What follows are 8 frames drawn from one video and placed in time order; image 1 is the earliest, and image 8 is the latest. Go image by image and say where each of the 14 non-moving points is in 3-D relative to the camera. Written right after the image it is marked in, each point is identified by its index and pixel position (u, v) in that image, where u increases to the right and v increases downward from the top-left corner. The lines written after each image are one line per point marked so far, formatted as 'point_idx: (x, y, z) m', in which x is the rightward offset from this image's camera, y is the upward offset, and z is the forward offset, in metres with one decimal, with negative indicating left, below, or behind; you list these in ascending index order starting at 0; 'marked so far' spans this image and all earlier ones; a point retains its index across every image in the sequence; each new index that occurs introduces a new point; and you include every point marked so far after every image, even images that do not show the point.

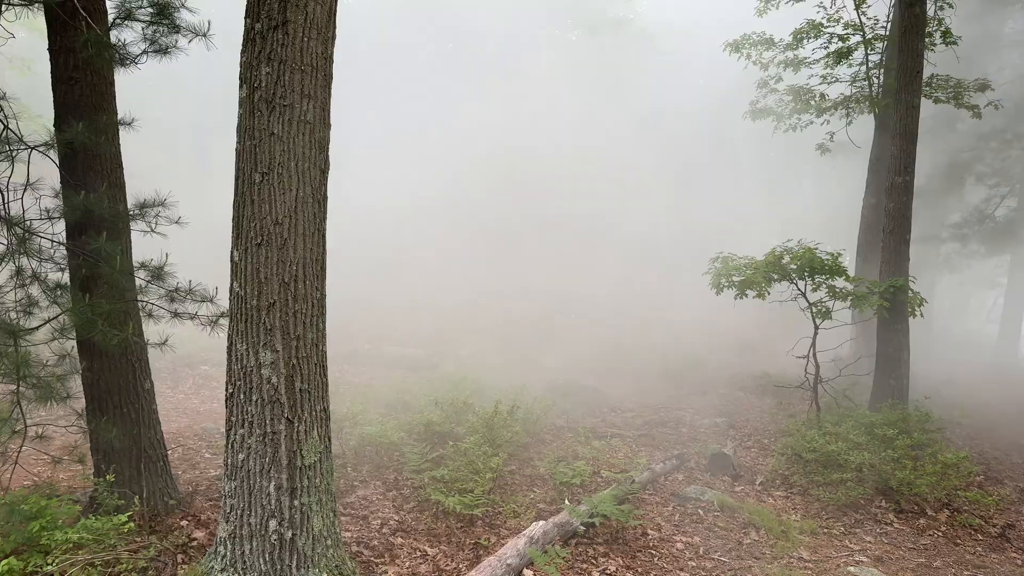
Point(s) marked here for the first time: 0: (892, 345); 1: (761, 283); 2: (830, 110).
0: (+4.4, -0.7, +9.4) m
1: (+2.9, +0.1, +9.2) m
2: (+5.0, +2.8, +12.7) m
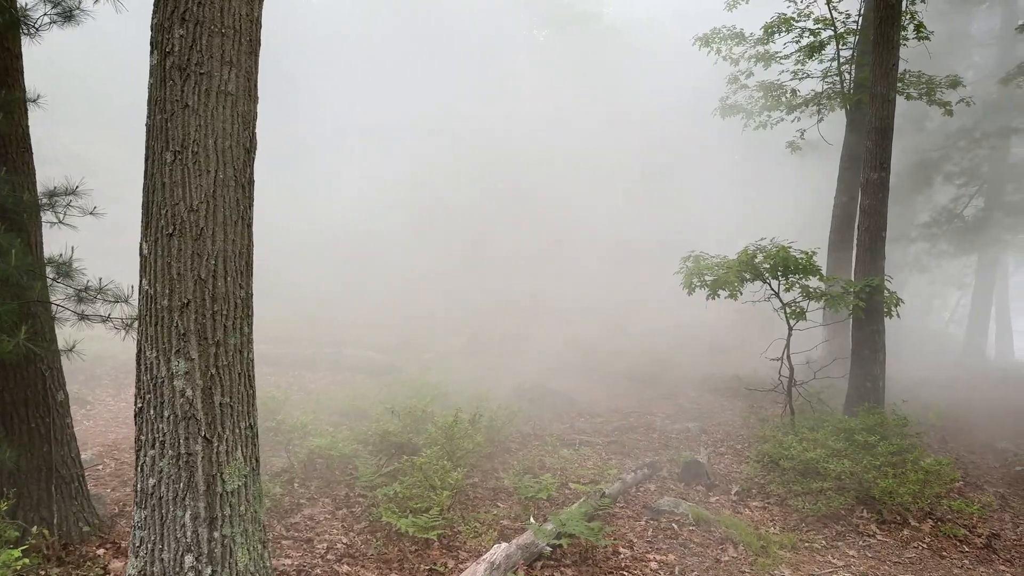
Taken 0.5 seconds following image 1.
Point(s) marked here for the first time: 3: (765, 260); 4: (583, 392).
0: (+4.0, -0.7, +9.1) m
1: (+2.4, +0.1, +8.8) m
2: (+4.5, +2.8, +12.4) m
3: (+2.8, +0.3, +8.9) m
4: (+1.1, -1.6, +12.2) m
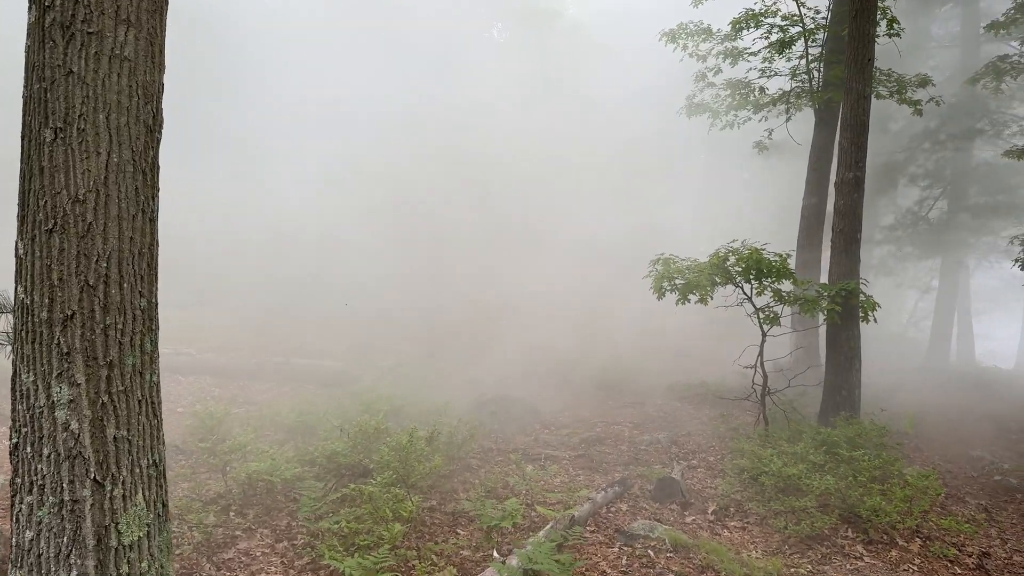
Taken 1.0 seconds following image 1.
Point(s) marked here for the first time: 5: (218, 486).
0: (+3.6, -0.7, +8.7) m
1: (+2.0, 0.0, +8.4) m
2: (+3.9, +2.8, +12.1) m
3: (+2.4, +0.3, +8.5) m
4: (+0.5, -1.7, +11.7) m
5: (-2.3, -1.5, +6.2) m
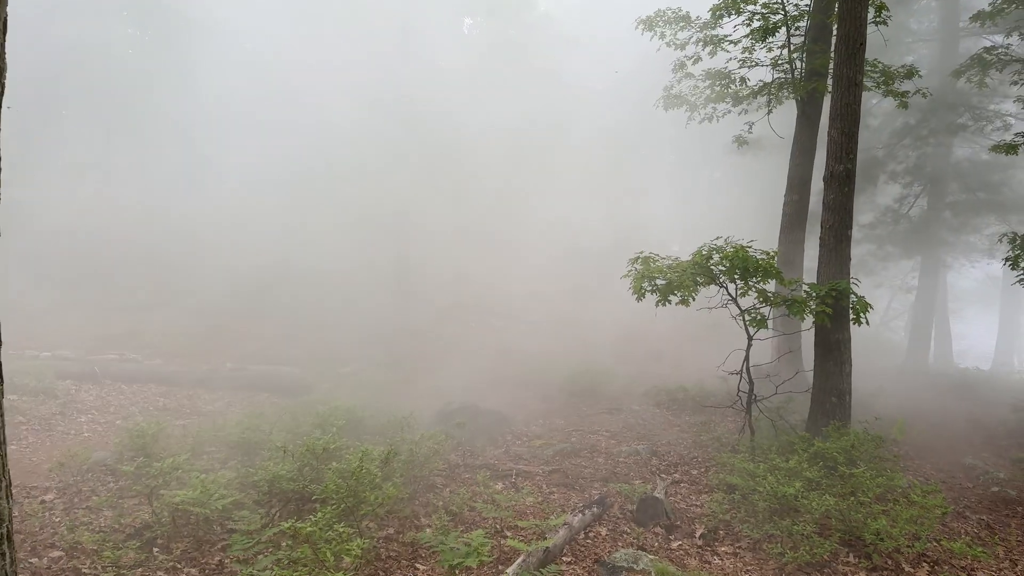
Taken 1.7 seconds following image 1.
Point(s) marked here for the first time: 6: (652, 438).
0: (+3.3, -0.7, +8.2) m
1: (+1.7, 0.0, +7.8) m
2: (+3.4, +2.7, +11.6) m
3: (+2.1, +0.3, +7.9) m
4: (+0.1, -1.7, +11.0) m
5: (-2.5, -1.5, +5.5) m
6: (+1.6, -1.8, +9.4) m
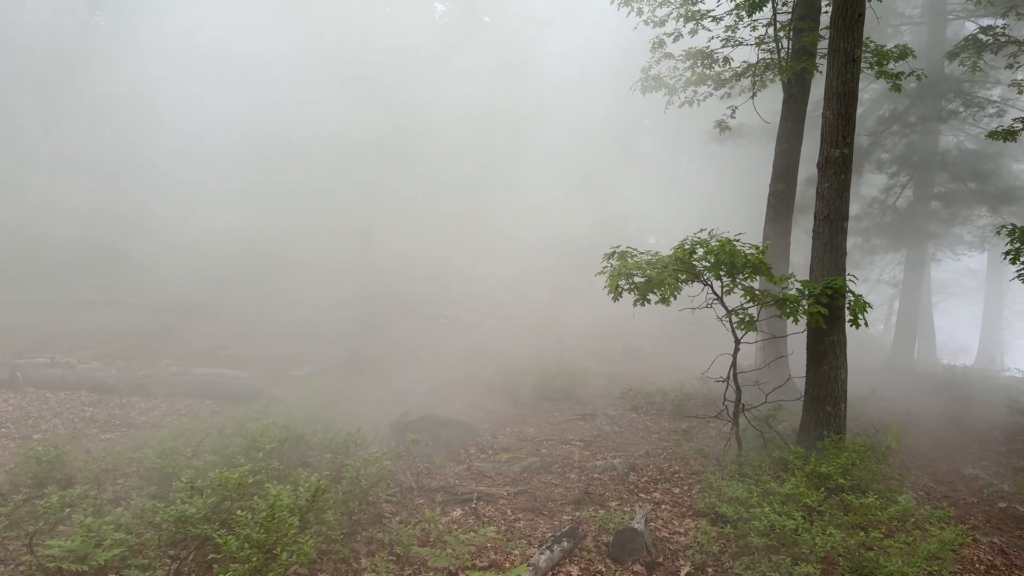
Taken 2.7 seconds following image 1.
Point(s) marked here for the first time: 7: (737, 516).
0: (+2.9, -0.7, +7.5) m
1: (+1.4, 0.0, +7.0) m
2: (+3.0, +2.8, +10.8) m
3: (+1.7, +0.3, +7.1) m
4: (-0.3, -1.6, +10.2) m
5: (-2.8, -1.6, +4.6) m
6: (+1.2, -1.7, +8.6) m
7: (+1.6, -1.6, +5.7) m
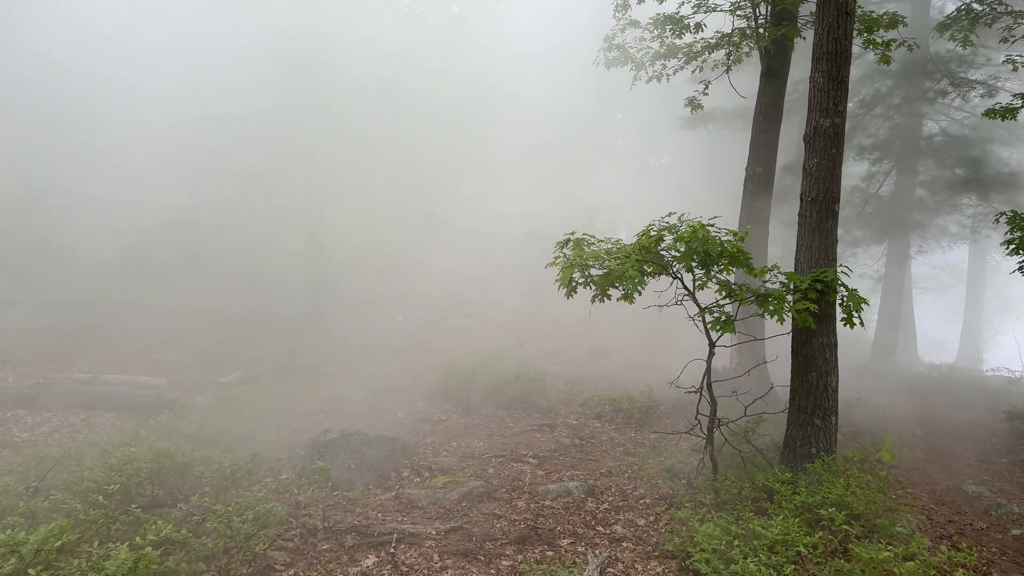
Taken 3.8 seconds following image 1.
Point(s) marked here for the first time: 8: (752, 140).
0: (+2.4, -0.6, +6.4) m
1: (+0.9, +0.1, +5.9) m
2: (+2.3, +2.9, +9.7) m
3: (+1.2, +0.3, +6.0) m
4: (-0.9, -1.6, +9.0) m
5: (-3.2, -1.5, +3.3) m
6: (+0.7, -1.7, +7.5) m
7: (+1.2, -1.6, +4.6) m
8: (+2.9, +1.8, +9.6) m
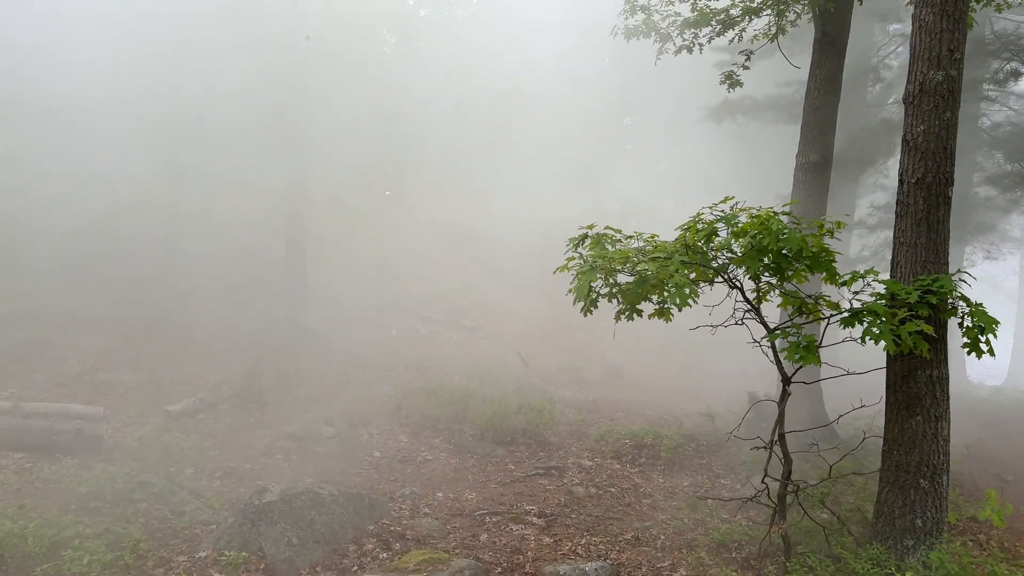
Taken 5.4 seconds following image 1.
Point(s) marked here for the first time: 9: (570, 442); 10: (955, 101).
0: (+2.4, -0.7, +4.7) m
1: (+0.9, 0.0, +4.2) m
2: (+2.3, +2.7, +8.1) m
3: (+1.2, +0.3, +4.3) m
4: (-0.9, -1.7, +7.3) m
5: (-3.2, -1.6, +1.6) m
6: (+0.7, -1.8, +5.8) m
7: (+1.1, -1.6, +2.9) m
8: (+2.9, +1.7, +8.0) m
9: (+0.6, -1.6, +8.6) m
10: (+2.5, +1.1, +4.6) m
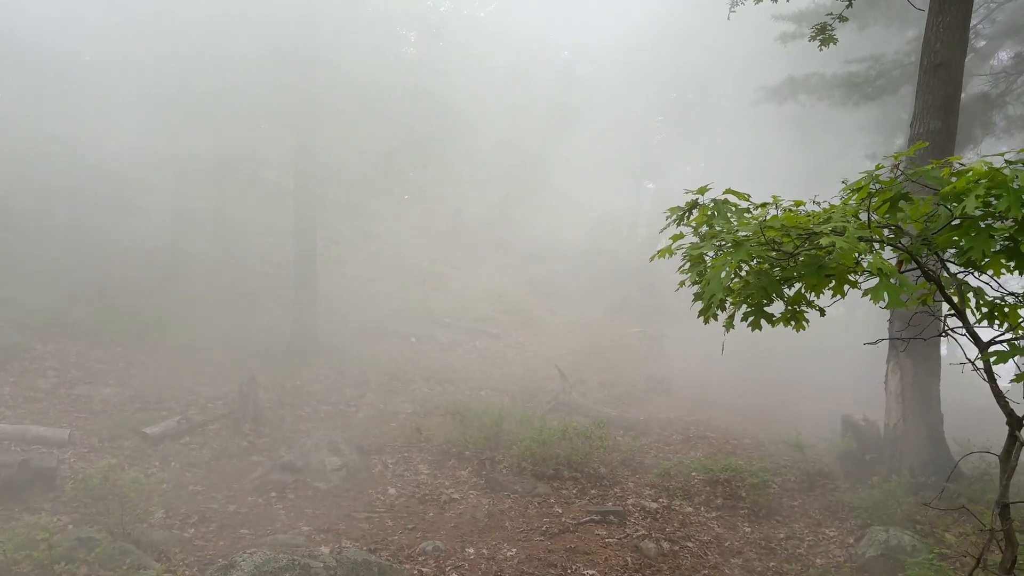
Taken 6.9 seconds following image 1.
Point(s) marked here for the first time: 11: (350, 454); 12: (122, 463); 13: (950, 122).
0: (+2.7, -0.7, +3.1) m
1: (+1.1, 0.0, +2.7) m
2: (+2.7, +2.7, +6.6) m
3: (+1.5, +0.3, +2.8) m
4: (-0.6, -1.7, +5.9) m
5: (-3.0, -1.5, +0.2) m
6: (+1.0, -1.8, +4.3) m
7: (+1.4, -1.6, +1.3) m
8: (+3.3, +1.7, +6.4) m
9: (+0.9, -1.6, +7.0) m
10: (+2.8, +1.1, +3.1) m
11: (-1.5, -1.5, +7.5) m
12: (-3.2, -1.4, +6.6) m
13: (+3.4, +1.3, +6.3) m
